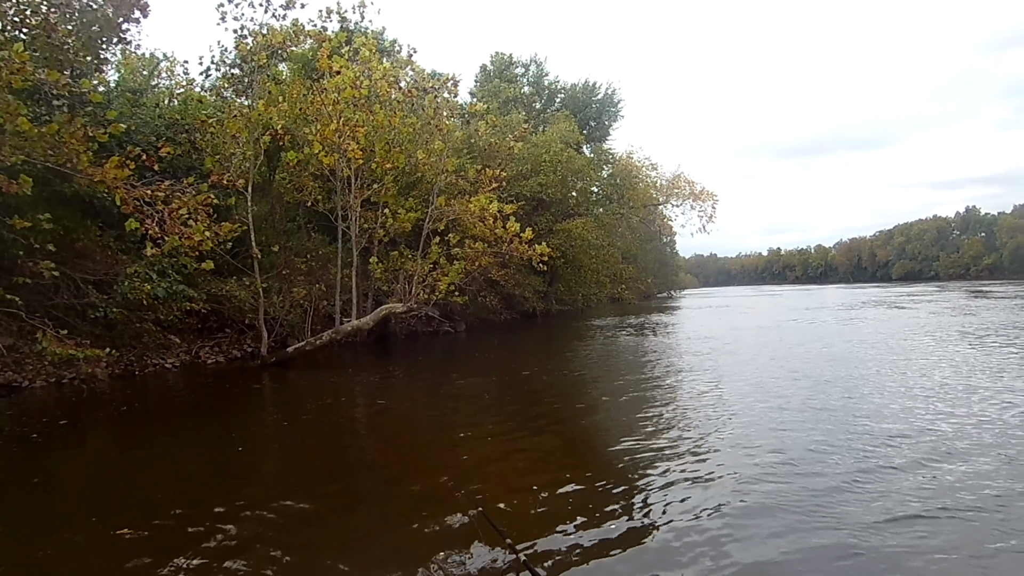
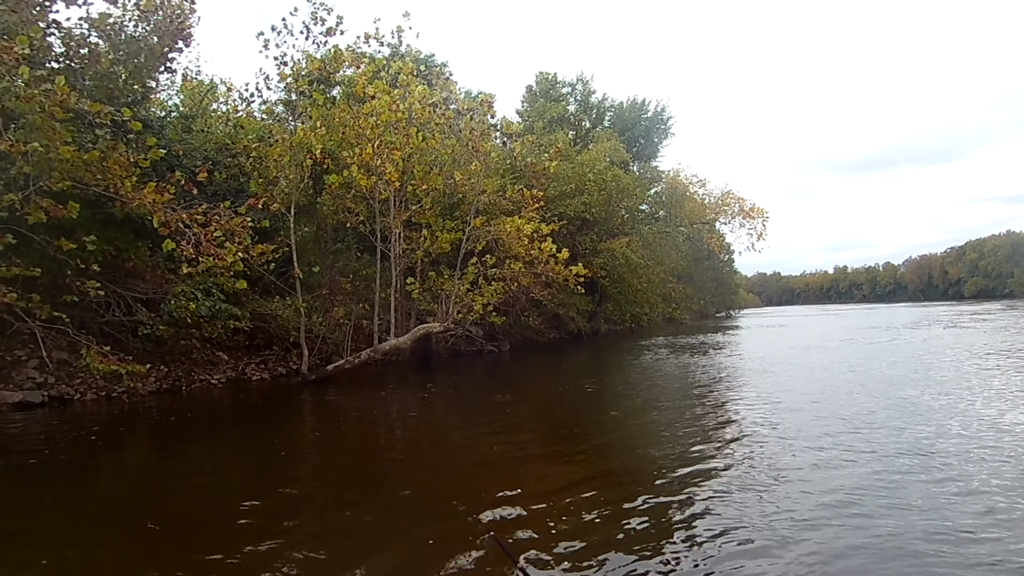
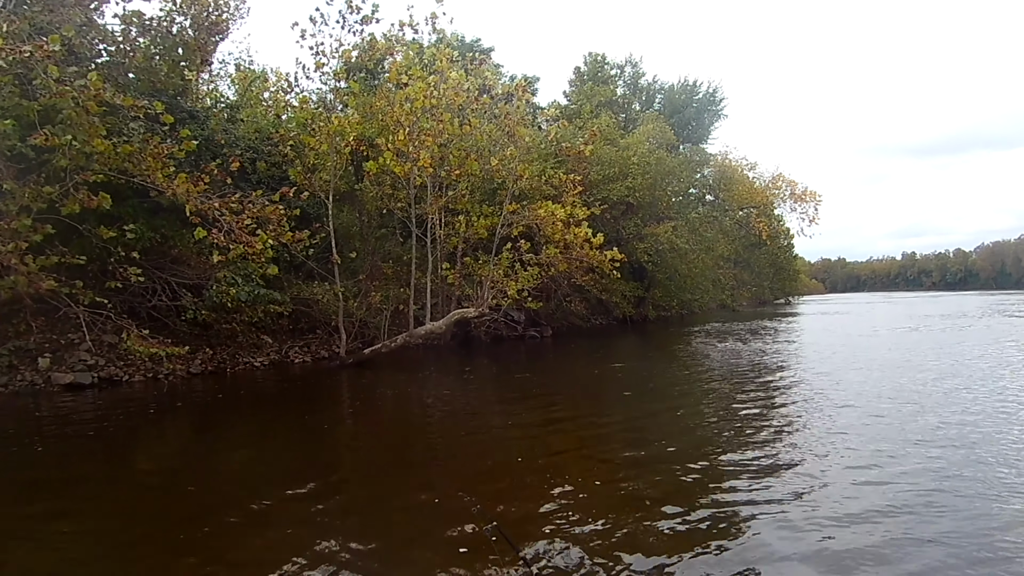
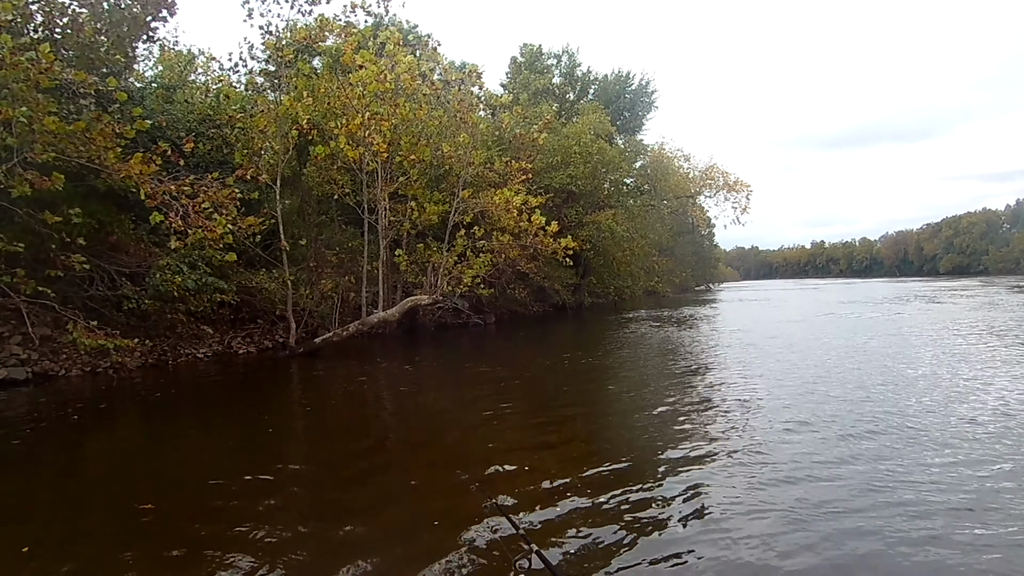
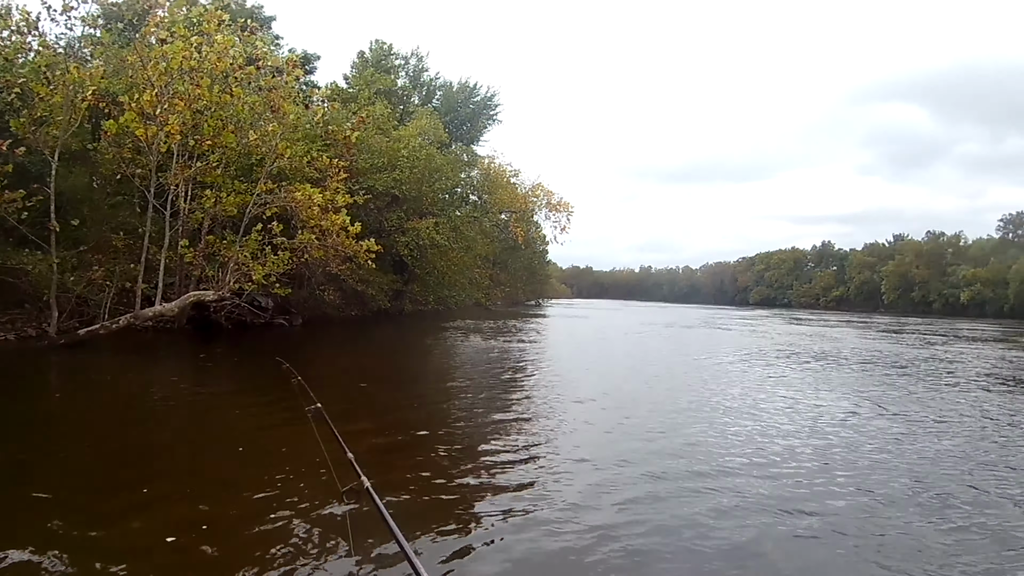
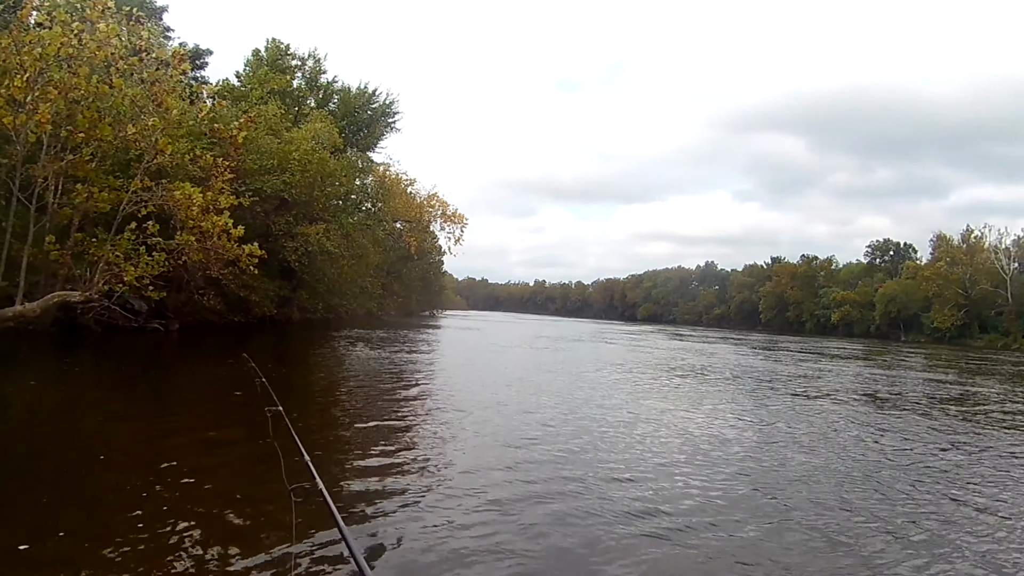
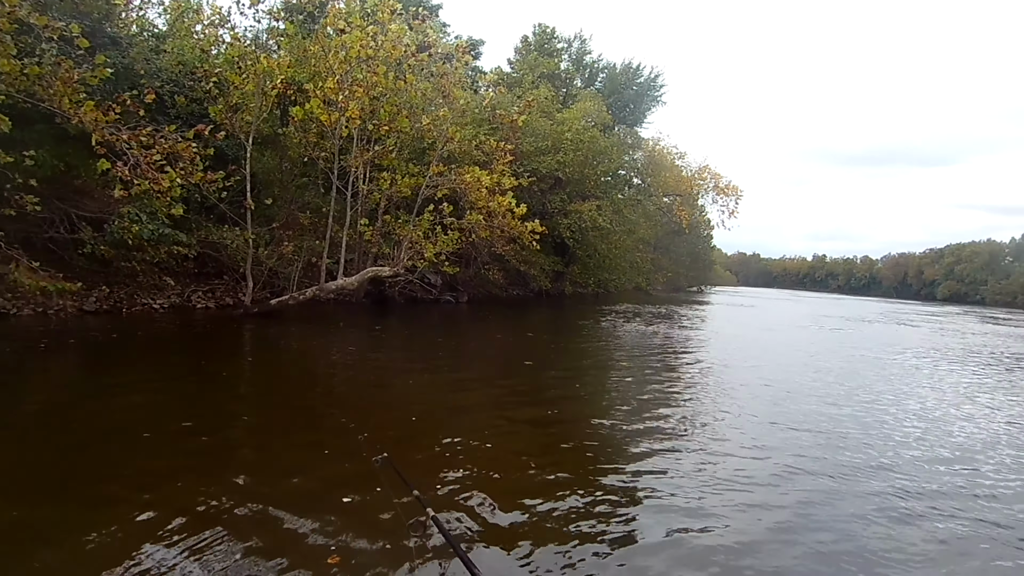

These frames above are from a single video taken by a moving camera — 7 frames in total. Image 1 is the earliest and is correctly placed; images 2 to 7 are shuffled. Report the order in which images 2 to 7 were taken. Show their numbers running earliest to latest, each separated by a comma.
4, 2, 3, 7, 5, 6
